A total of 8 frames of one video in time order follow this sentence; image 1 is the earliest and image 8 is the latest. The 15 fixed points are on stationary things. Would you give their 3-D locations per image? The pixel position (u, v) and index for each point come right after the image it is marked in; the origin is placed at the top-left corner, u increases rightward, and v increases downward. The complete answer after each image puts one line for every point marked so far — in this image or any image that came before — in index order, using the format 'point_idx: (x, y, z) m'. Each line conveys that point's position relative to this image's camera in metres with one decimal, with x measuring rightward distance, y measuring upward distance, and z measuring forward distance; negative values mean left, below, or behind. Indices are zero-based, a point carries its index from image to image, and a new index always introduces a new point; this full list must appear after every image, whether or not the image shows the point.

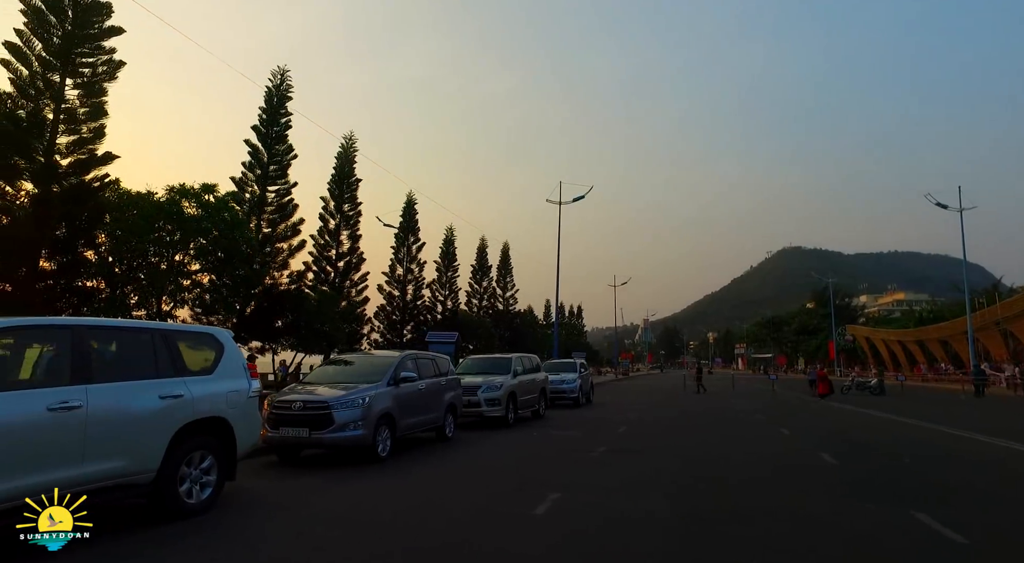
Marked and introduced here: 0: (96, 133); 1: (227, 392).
0: (-11.7, +4.3, +16.4) m
1: (-3.3, -1.3, +6.8) m
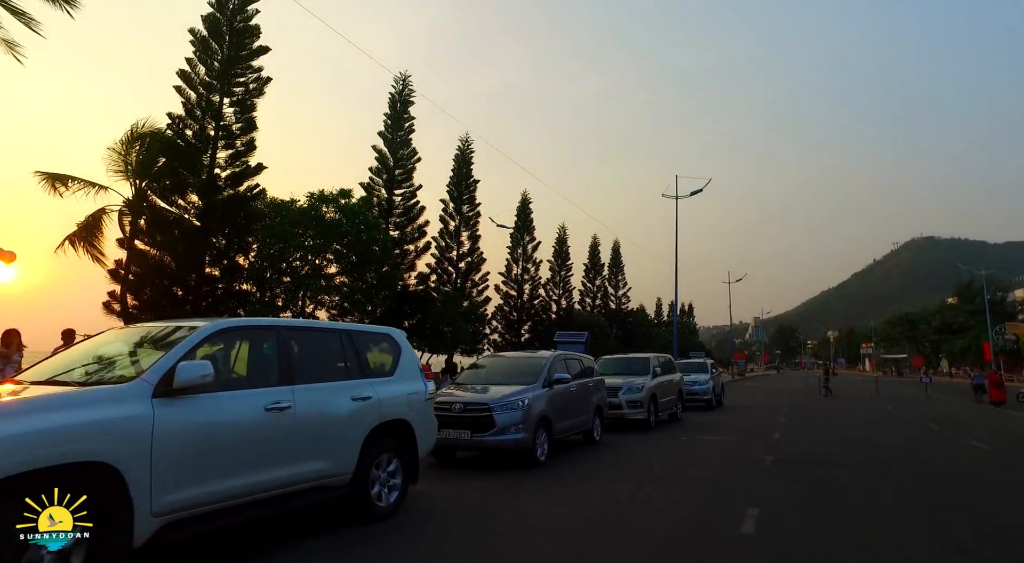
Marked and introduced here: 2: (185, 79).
0: (-7.9, +4.2, +17.6) m
1: (-1.2, -1.3, +6.7) m
2: (-9.4, +6.0, +16.9) m
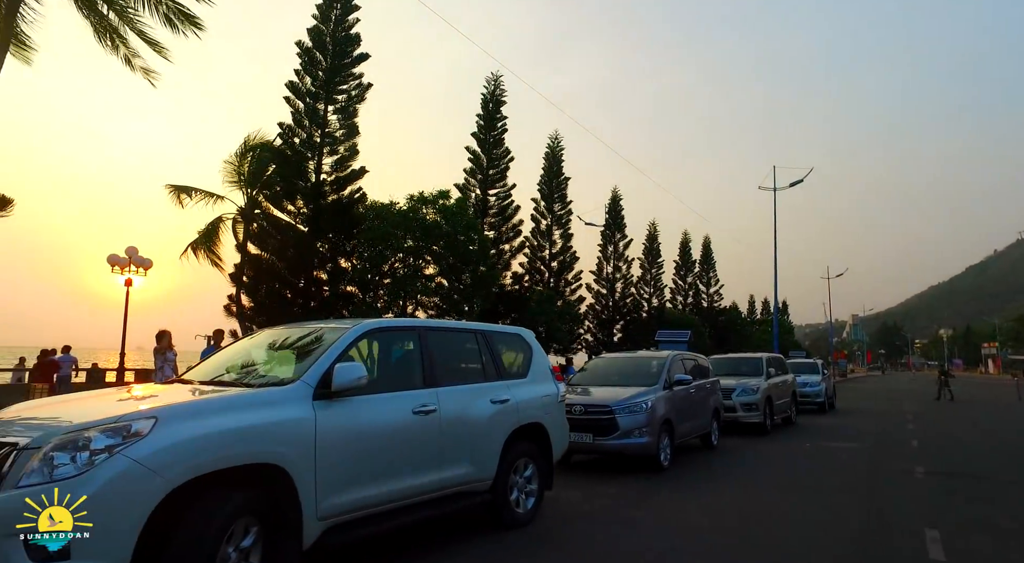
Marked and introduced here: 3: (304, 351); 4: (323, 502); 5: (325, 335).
0: (-4.9, +4.1, +18.1) m
1: (+0.3, -1.3, +6.4) m
2: (-6.6, +5.9, +17.6) m
3: (-1.8, -0.6, +4.8) m
4: (-1.4, -1.6, +4.1) m
5: (-1.7, -0.5, +5.0) m
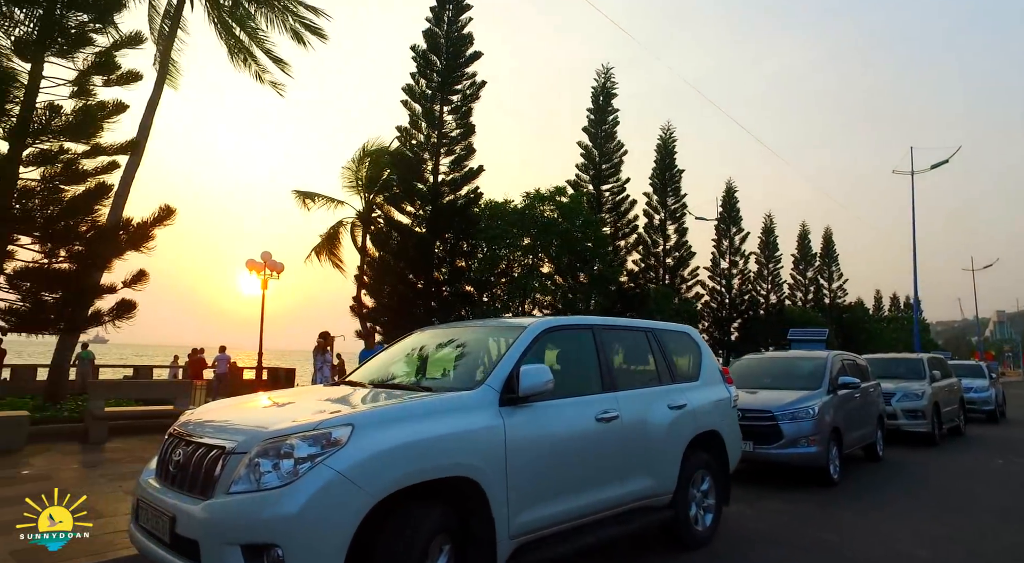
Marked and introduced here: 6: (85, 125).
0: (-1.4, +4.1, +18.2) m
1: (+2.0, -1.2, +5.8) m
2: (-3.2, +5.9, +17.9) m
3: (-0.3, -0.6, +4.5) m
4: (0.0, -1.5, +3.8) m
5: (-0.2, -0.4, +4.7) m
6: (-7.8, +3.0, +10.7) m
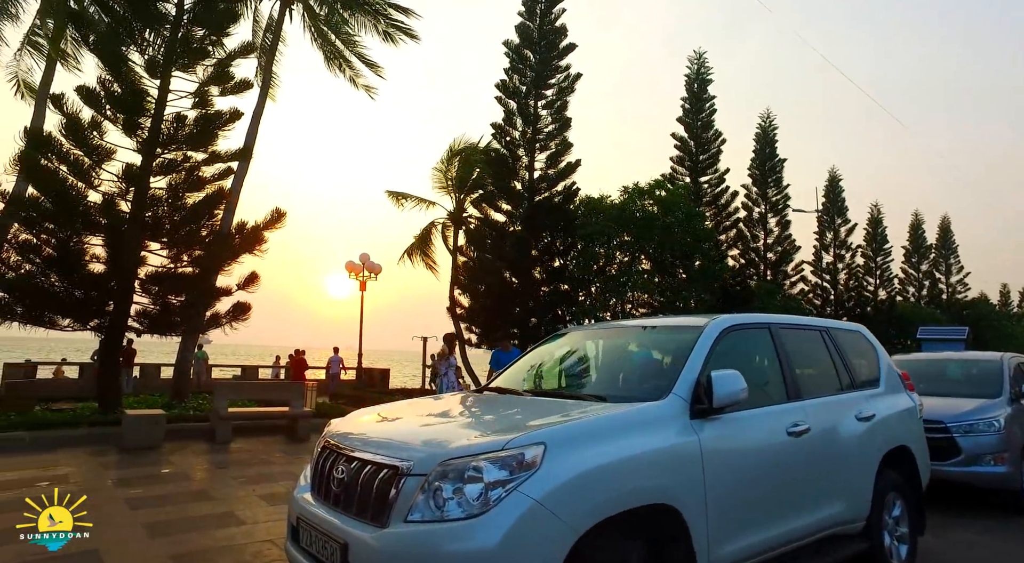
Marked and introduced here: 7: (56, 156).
0: (+1.5, +4.1, +17.6) m
1: (+3.4, -1.1, +4.9) m
2: (-0.3, +5.9, +17.6) m
3: (+0.9, -0.5, +4.0) m
4: (+1.1, -1.5, +3.2) m
5: (+1.0, -0.4, +4.1) m
6: (-5.8, +3.0, +11.0) m
7: (-7.9, +2.2, +10.0) m
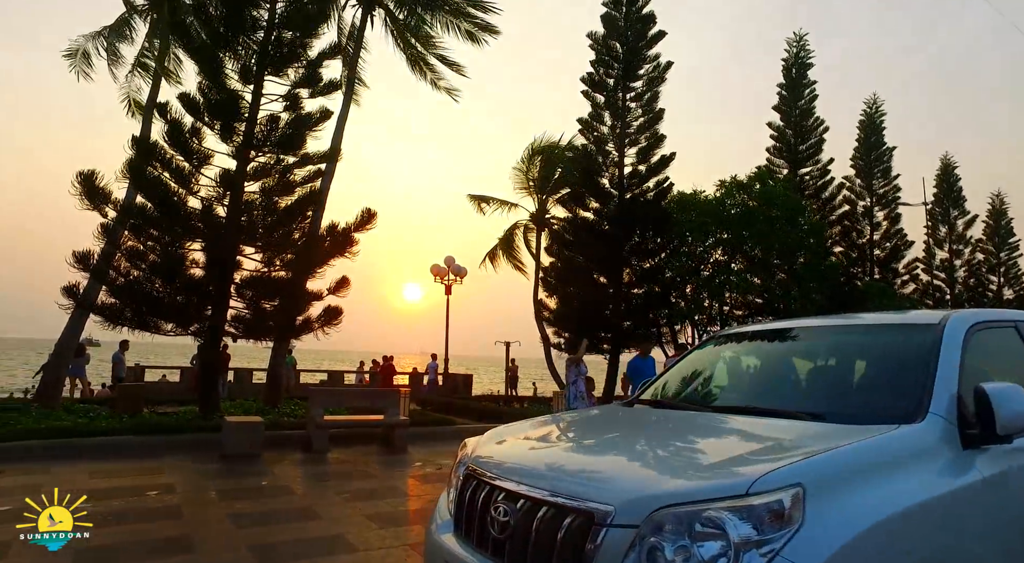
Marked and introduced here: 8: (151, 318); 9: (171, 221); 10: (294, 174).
0: (+4.0, +4.1, +16.6) m
1: (+4.4, -1.0, +3.7) m
2: (+2.2, +5.8, +16.8) m
3: (+1.8, -0.4, +3.1) m
4: (+2.0, -1.4, +2.3) m
5: (+2.0, -0.3, +3.2) m
6: (-4.0, +2.9, +10.9) m
7: (-6.2, +2.1, +10.2) m
8: (-6.5, -0.6, +10.4) m
9: (-5.9, +1.1, +10.0) m
10: (-4.2, +2.1, +11.0) m
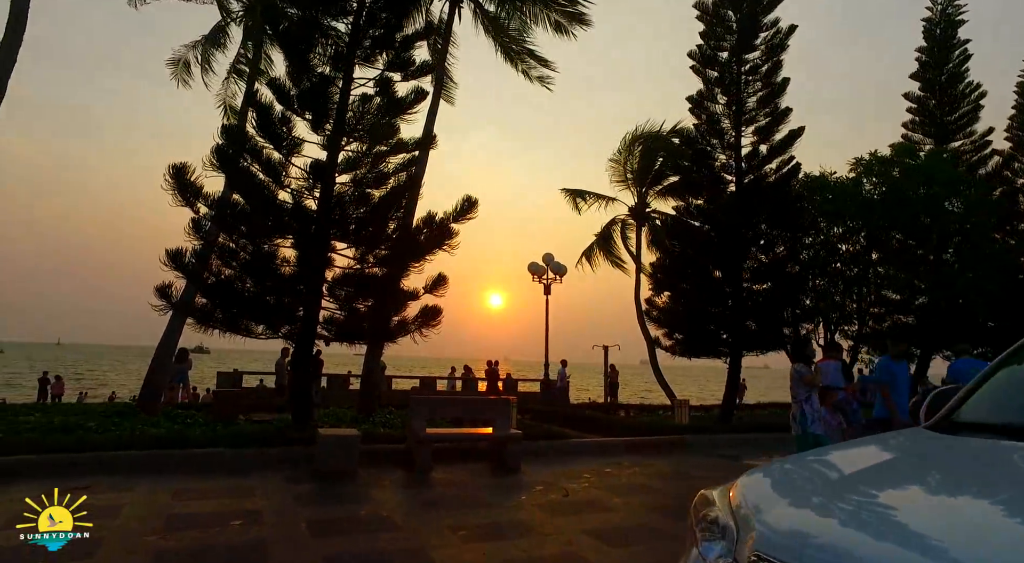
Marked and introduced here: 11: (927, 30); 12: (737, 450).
0: (+6.6, +4.2, +14.6) m
1: (+5.3, -0.7, +1.7) m
2: (+4.8, +5.9, +15.1) m
3: (+2.7, -0.2, +1.4) m
4: (+2.7, -1.2, +0.6) m
5: (+2.9, -0.1, +1.5) m
6: (-2.1, +2.9, +10.1) m
7: (-4.4, +2.1, +9.6) m
8: (-4.6, -0.6, +9.8) m
9: (-4.1, +1.1, +9.4) m
10: (-2.2, +2.1, +10.2) m
11: (+12.5, +7.6, +17.3) m
12: (+4.2, -3.1, +10.7) m
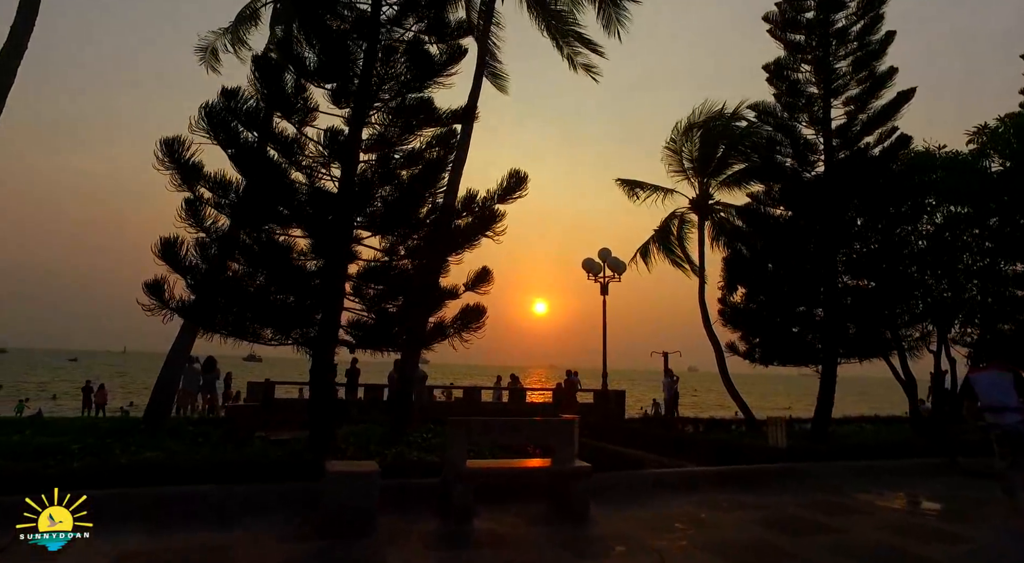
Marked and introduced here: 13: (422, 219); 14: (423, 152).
0: (+7.7, +4.4, +12.4) m
1: (+5.5, -0.5, -0.5) m
2: (+5.9, +6.0, +13.0) m
3: (+2.8, 0.0, -0.5) m
4: (+2.8, -0.9, -1.4) m
5: (+3.0, +0.2, -0.4) m
6: (-1.3, +3.0, +8.5) m
7: (-3.6, +2.2, +8.2) m
8: (-3.8, -0.6, +8.4) m
9: (-3.3, +1.1, +8.0) m
10: (-1.4, +2.2, +8.6) m
11: (+13.7, +7.8, +14.7) m
12: (+5.1, -3.0, +8.6) m
13: (-1.4, +0.9, +8.5) m
14: (-1.3, +2.0, +8.6) m
